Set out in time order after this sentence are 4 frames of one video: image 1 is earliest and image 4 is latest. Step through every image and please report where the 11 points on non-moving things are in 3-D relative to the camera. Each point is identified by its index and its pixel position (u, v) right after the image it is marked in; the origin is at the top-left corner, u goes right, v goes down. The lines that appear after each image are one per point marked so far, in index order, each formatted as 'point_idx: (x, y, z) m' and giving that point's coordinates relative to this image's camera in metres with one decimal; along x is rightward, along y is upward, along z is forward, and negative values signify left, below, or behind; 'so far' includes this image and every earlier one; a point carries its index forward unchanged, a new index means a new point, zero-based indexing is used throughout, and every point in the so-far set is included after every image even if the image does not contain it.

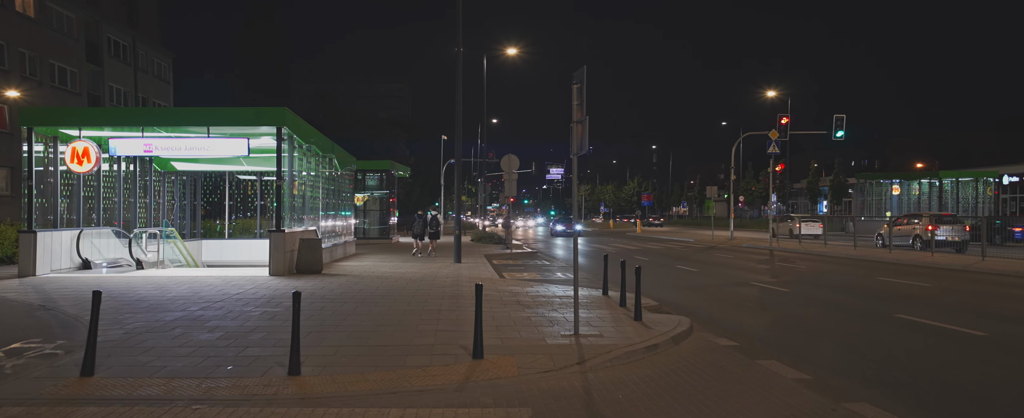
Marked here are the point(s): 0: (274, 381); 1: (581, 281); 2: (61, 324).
0: (-2.2, -1.6, +6.0) m
1: (+1.7, -1.9, +16.4) m
2: (-6.3, -1.6, +8.9) m
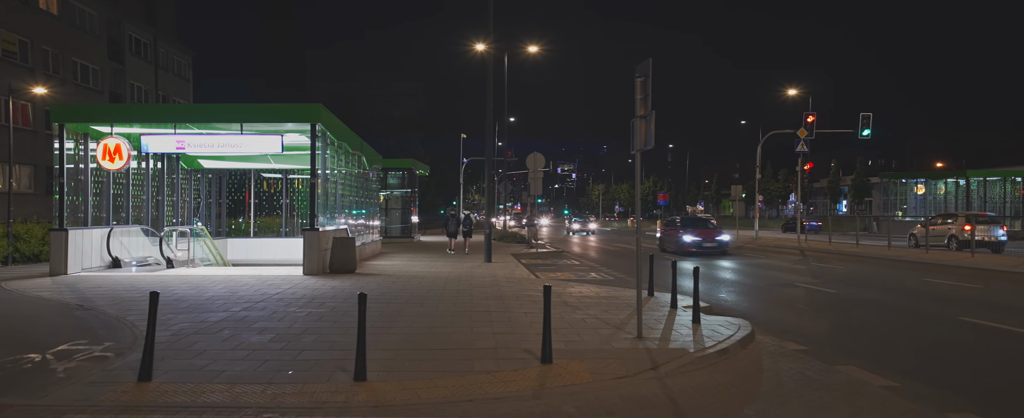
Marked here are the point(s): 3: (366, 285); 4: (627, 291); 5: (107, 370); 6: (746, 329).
0: (-1.5, -1.6, +5.7) m
1: (+2.6, -1.8, +16.0) m
2: (-5.5, -1.6, +8.7) m
3: (-2.9, -1.5, +12.9) m
4: (+2.3, -1.6, +12.8) m
5: (-3.9, -1.6, +6.2) m
6: (+3.2, -1.7, +8.9) m
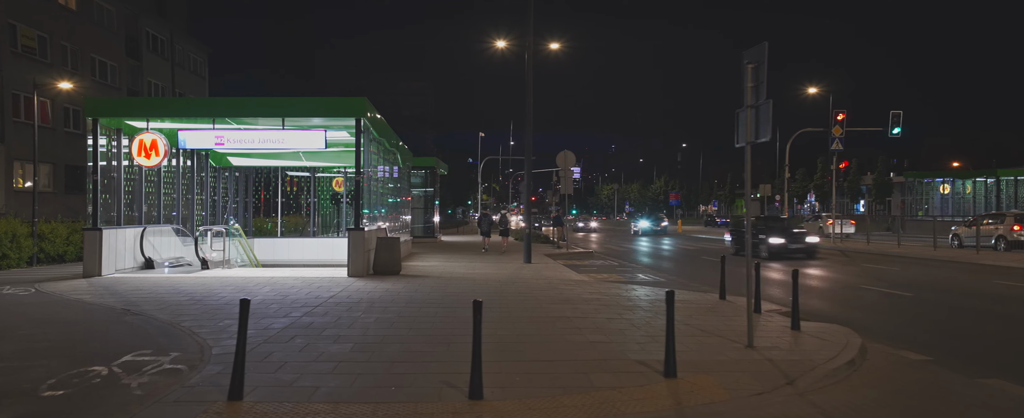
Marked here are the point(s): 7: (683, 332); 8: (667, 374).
0: (-0.4, -1.6, +5.0) m
1: (+3.8, -1.8, +15.3) m
2: (-4.4, -1.5, +8.0) m
3: (-1.8, -1.5, +12.2) m
4: (+3.4, -1.6, +12.1) m
5: (-2.8, -1.5, +5.6) m
6: (+4.4, -1.6, +8.2) m
7: (+2.2, -1.6, +8.2) m
8: (+1.4, -1.5, +6.0) m
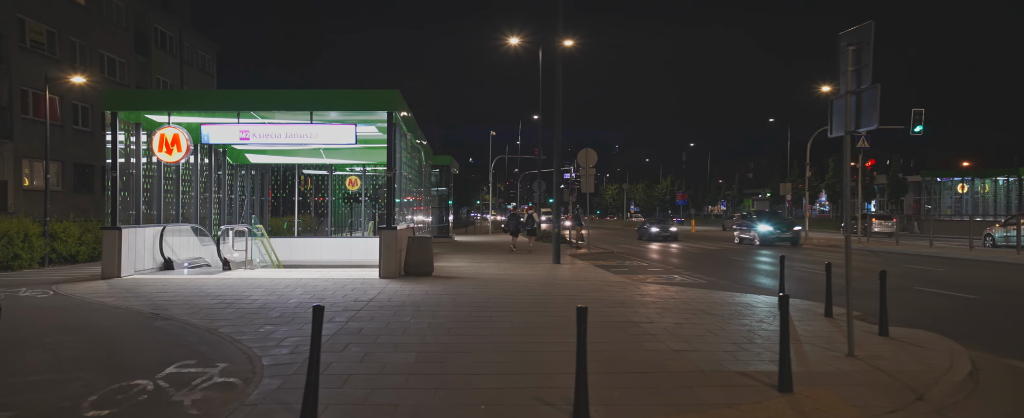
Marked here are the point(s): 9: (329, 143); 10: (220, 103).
0: (+0.4, -1.5, +4.4) m
1: (+4.6, -1.7, +14.7) m
2: (-3.6, -1.5, +7.4) m
3: (-1.0, -1.5, +11.6) m
4: (+4.2, -1.6, +11.4) m
5: (-2.0, -1.5, +4.9) m
6: (+5.2, -1.6, +7.5) m
7: (+3.0, -1.5, +7.5) m
8: (+2.2, -1.5, +5.3) m
9: (-4.1, +1.4, +13.9) m
10: (-6.4, +2.3, +14.0) m
